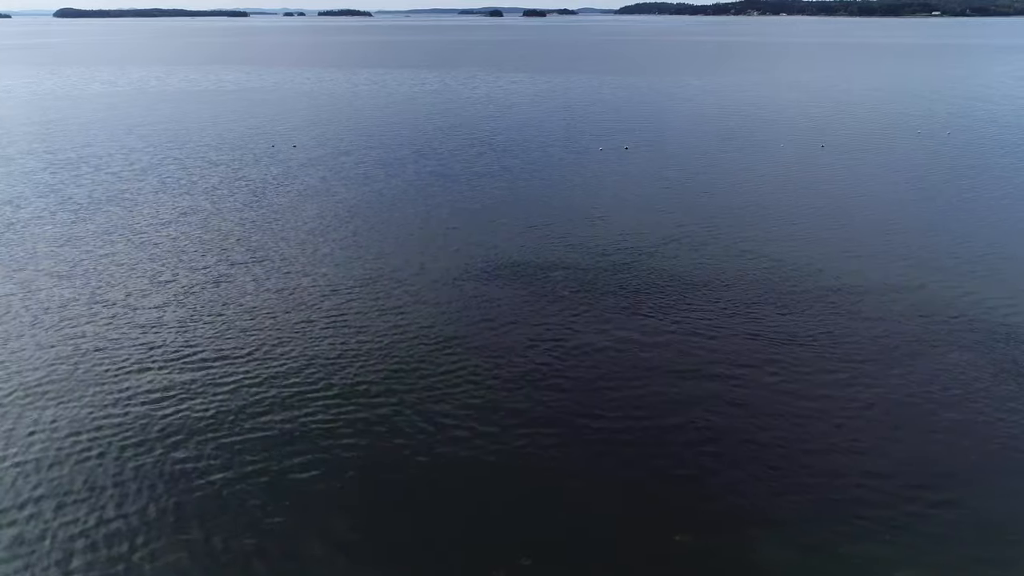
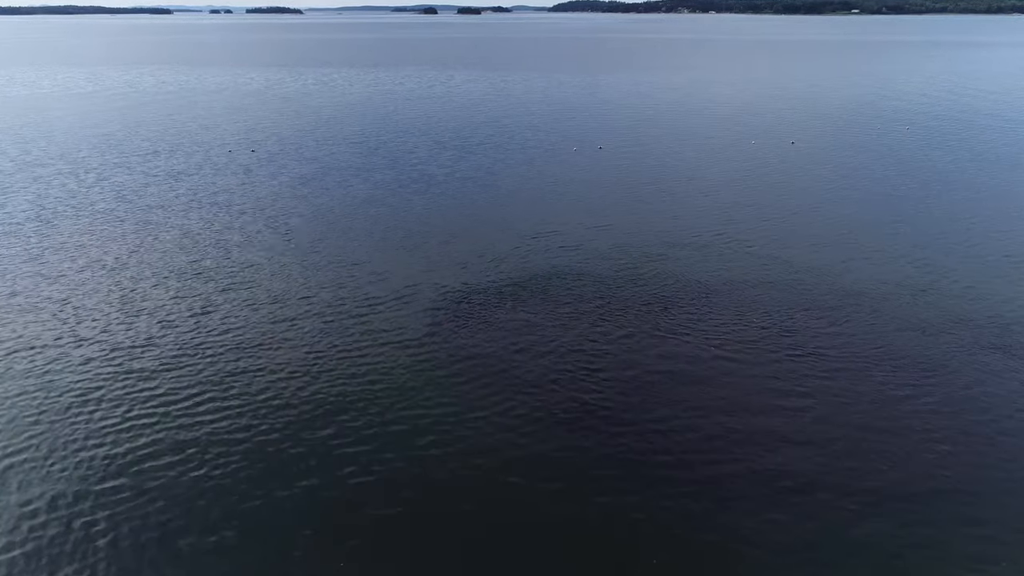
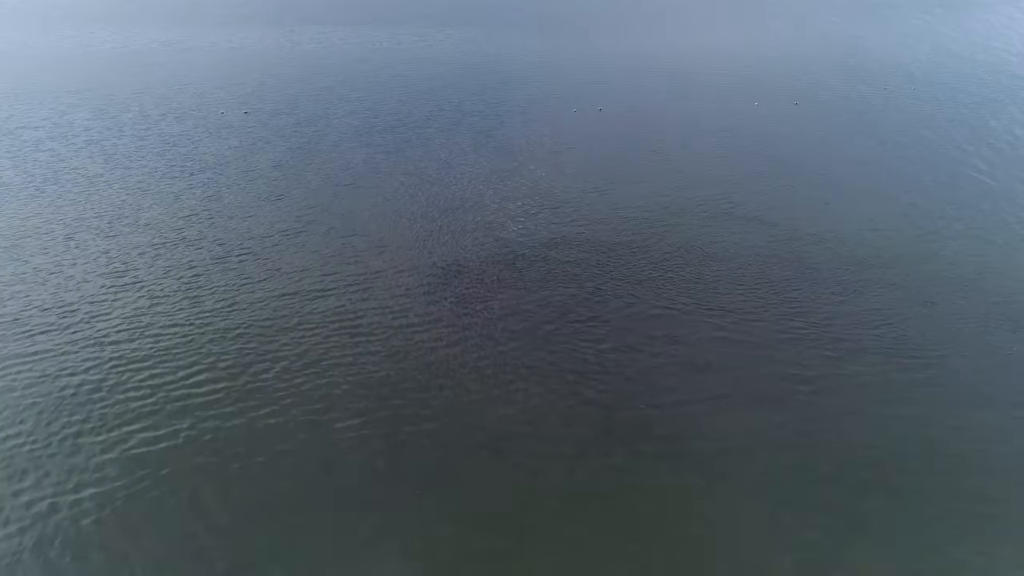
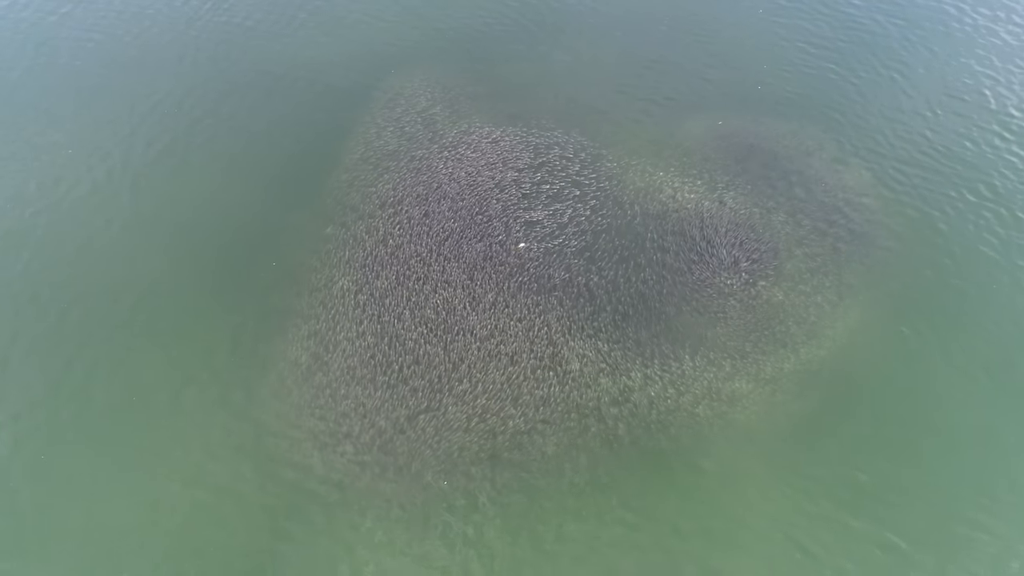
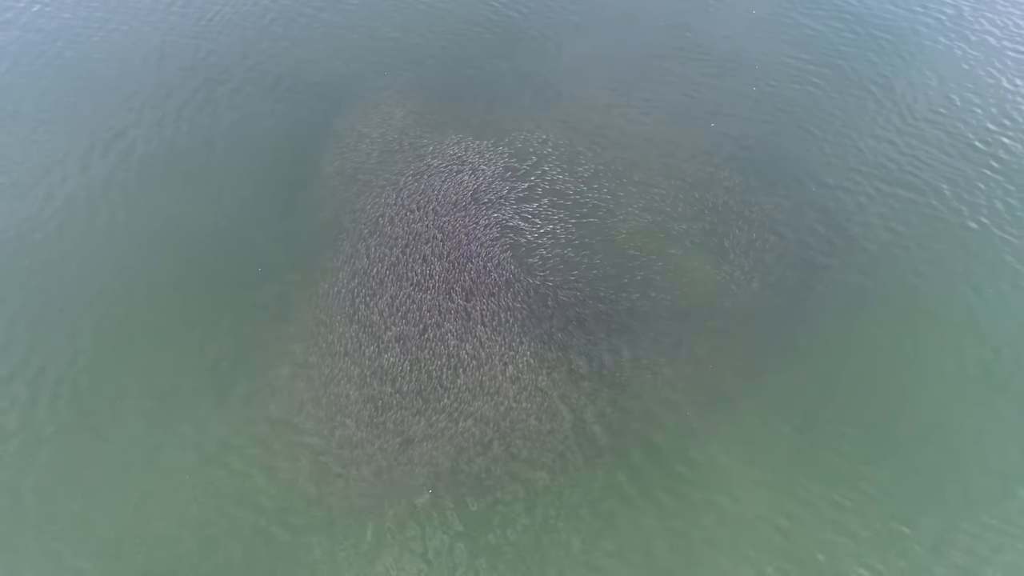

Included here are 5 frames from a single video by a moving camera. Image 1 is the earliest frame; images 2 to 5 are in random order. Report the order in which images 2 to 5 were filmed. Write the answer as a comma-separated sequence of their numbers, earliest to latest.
2, 3, 5, 4
